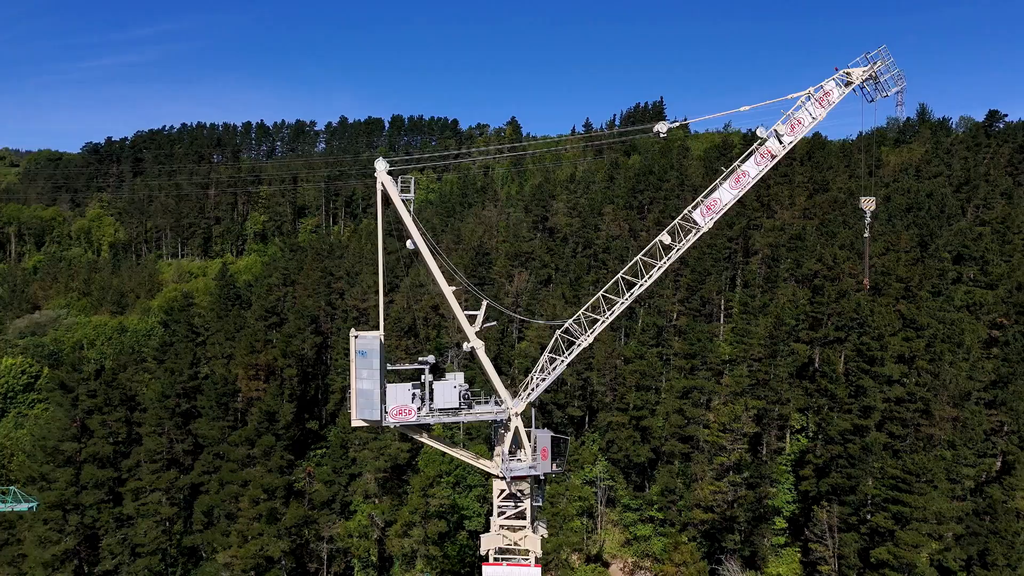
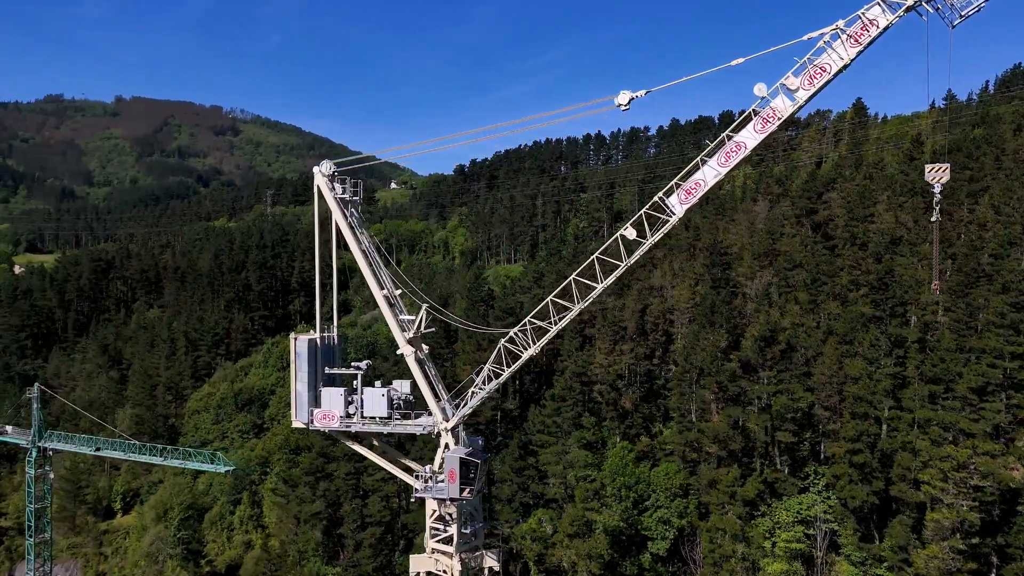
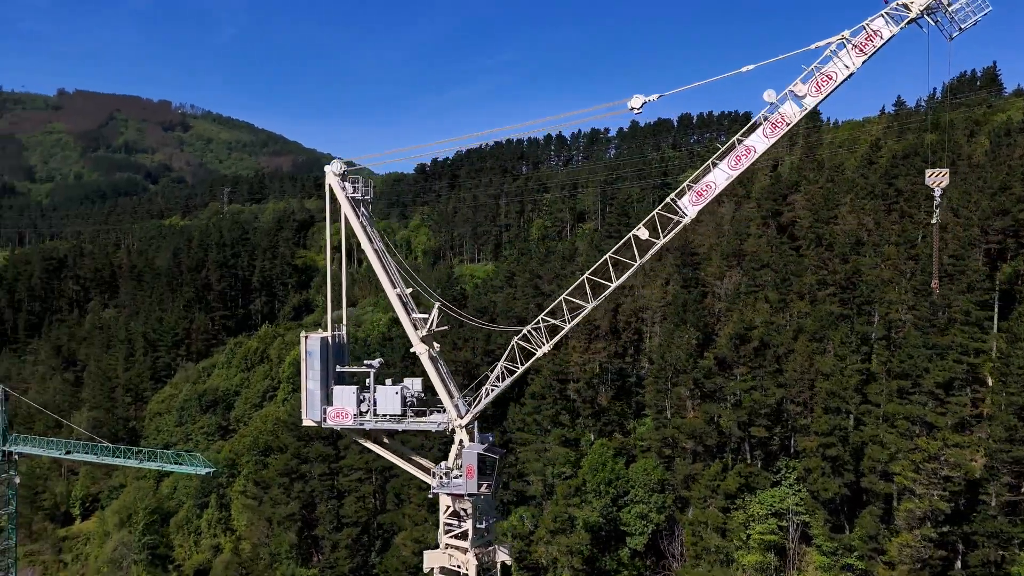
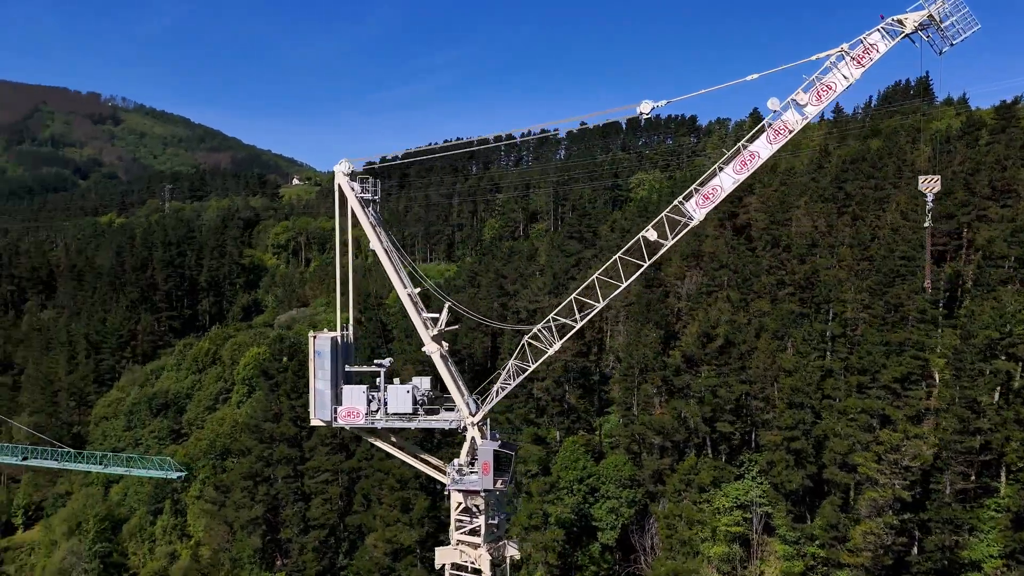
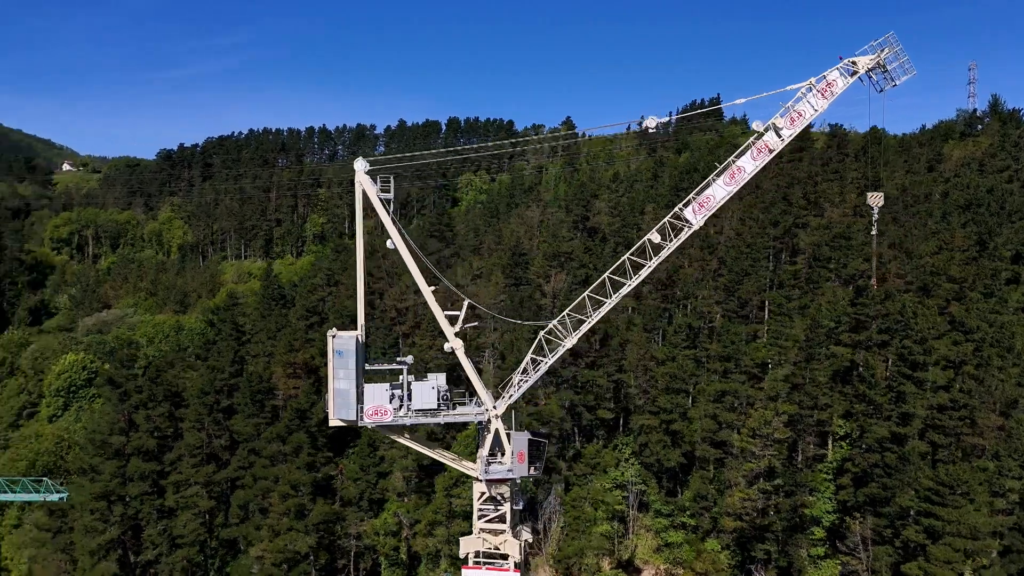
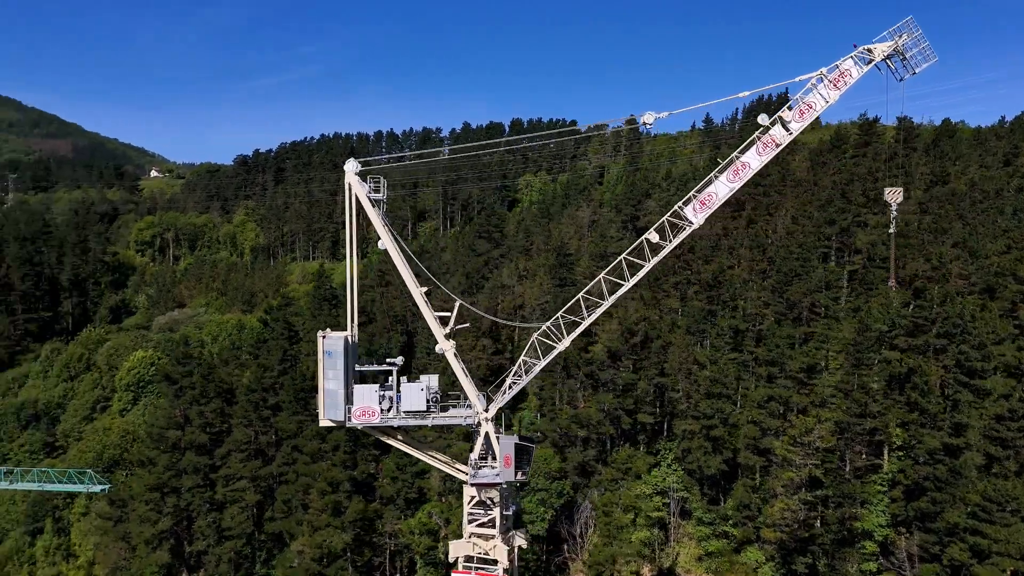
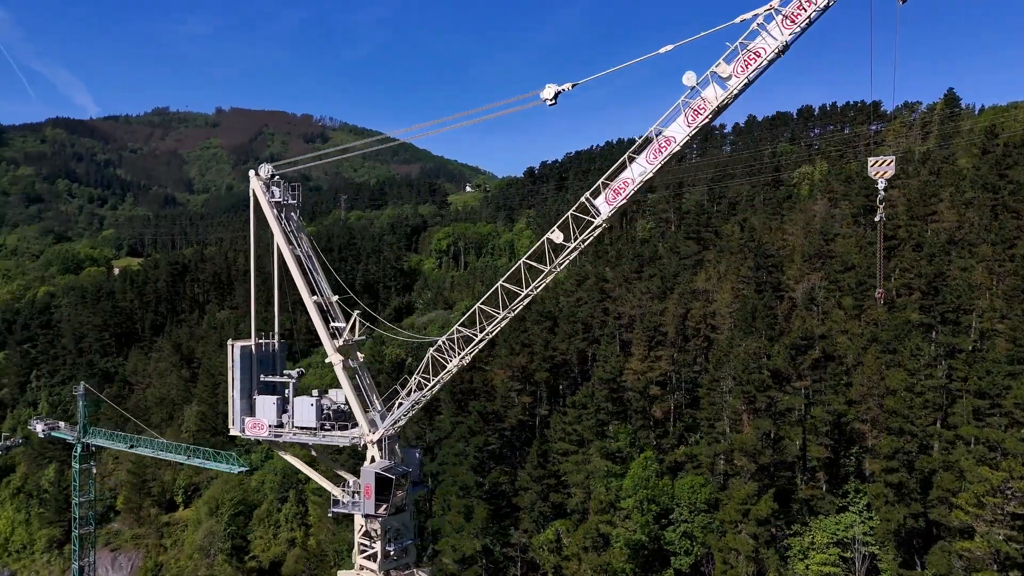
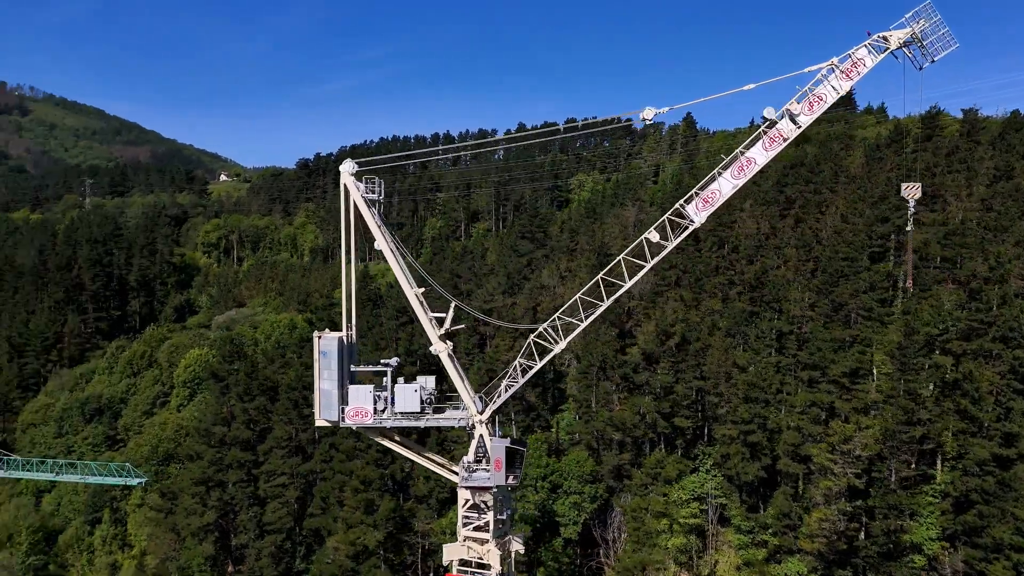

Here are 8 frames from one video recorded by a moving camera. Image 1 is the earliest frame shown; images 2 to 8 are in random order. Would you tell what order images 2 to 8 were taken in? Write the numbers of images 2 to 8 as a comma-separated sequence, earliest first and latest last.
5, 6, 8, 4, 3, 2, 7
